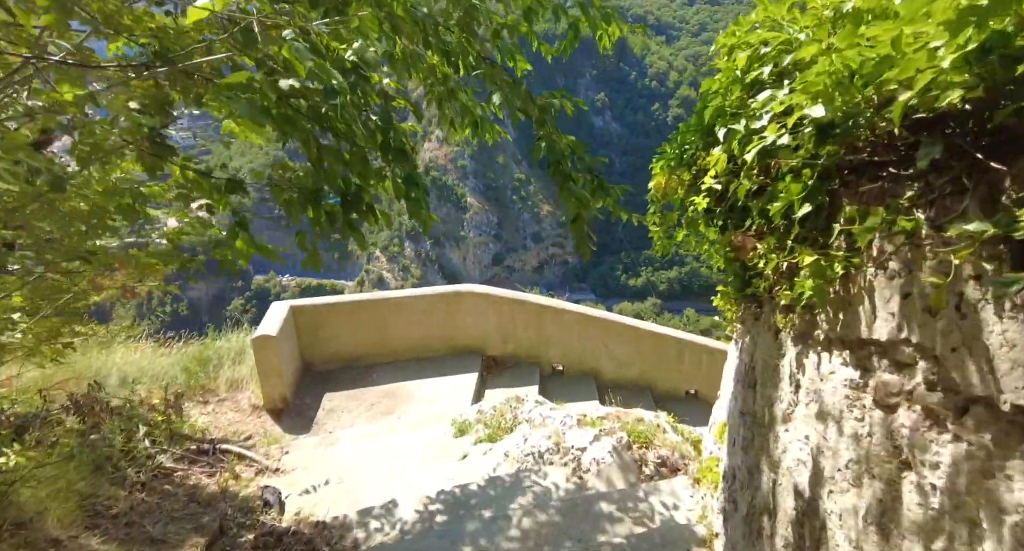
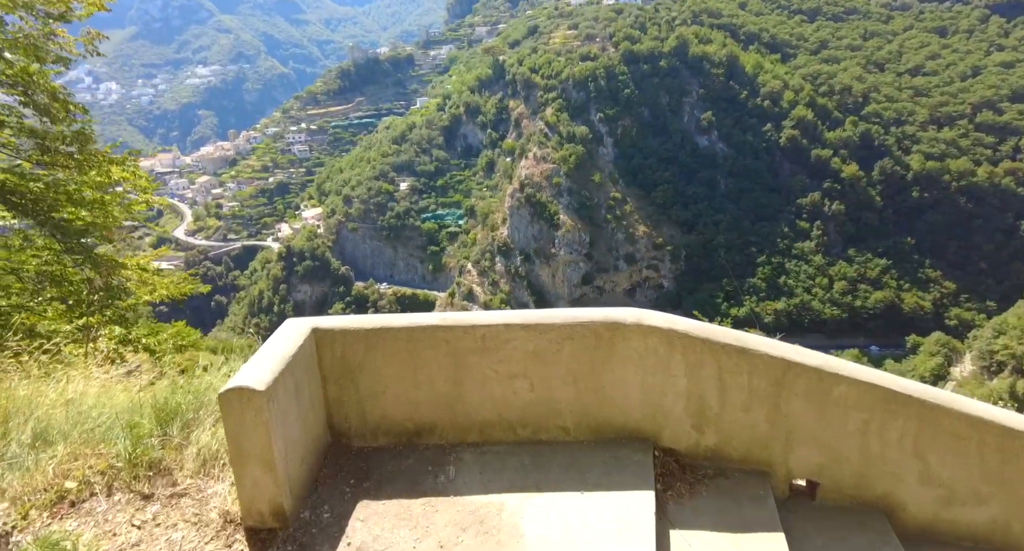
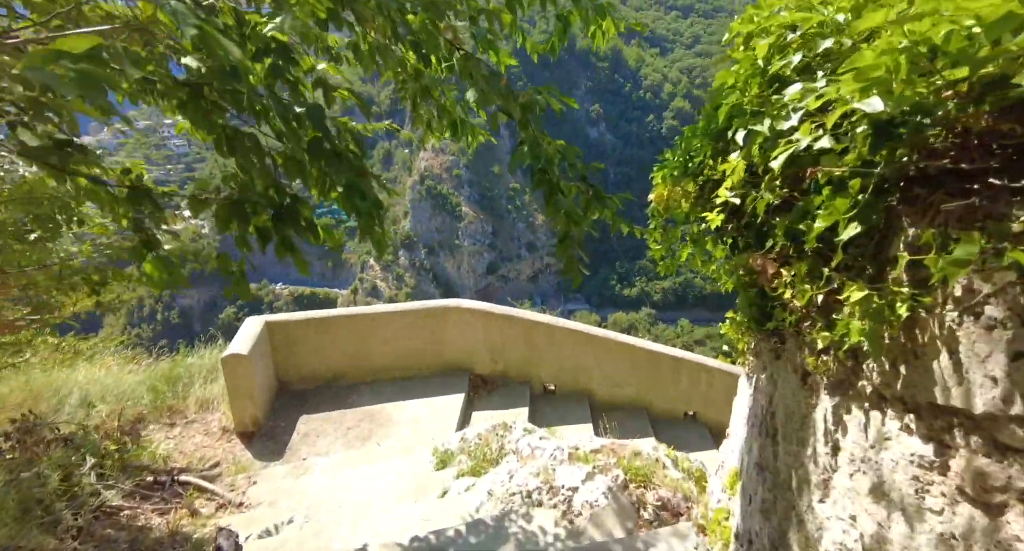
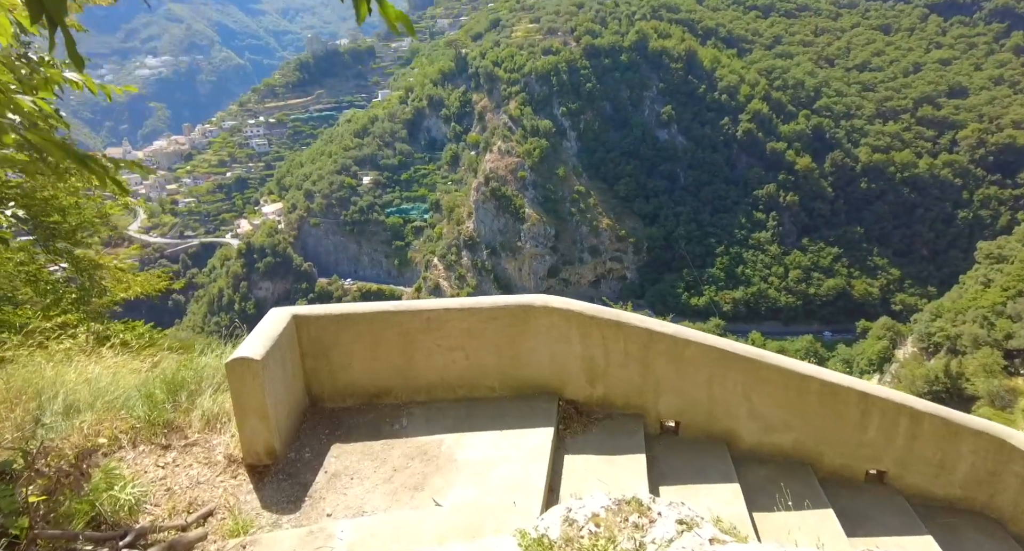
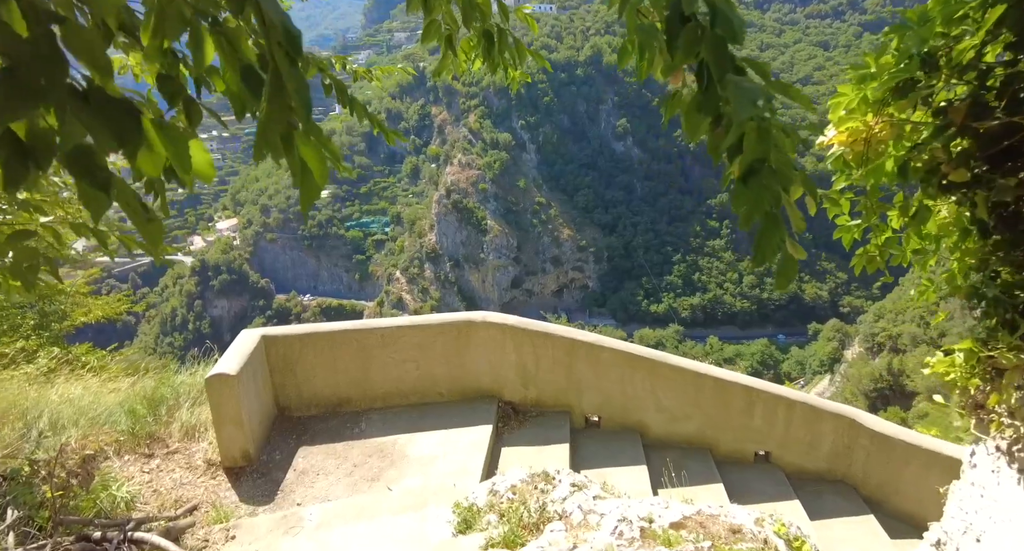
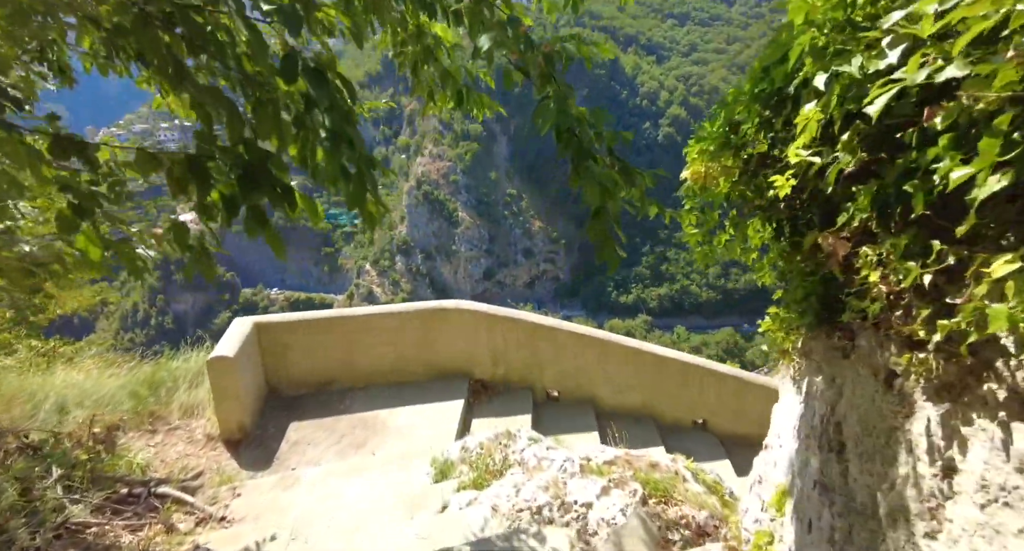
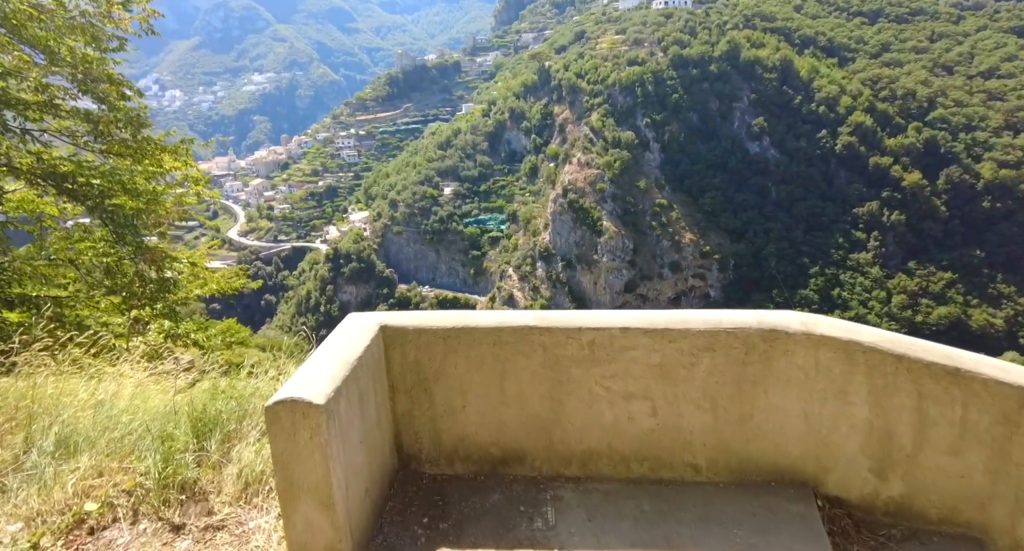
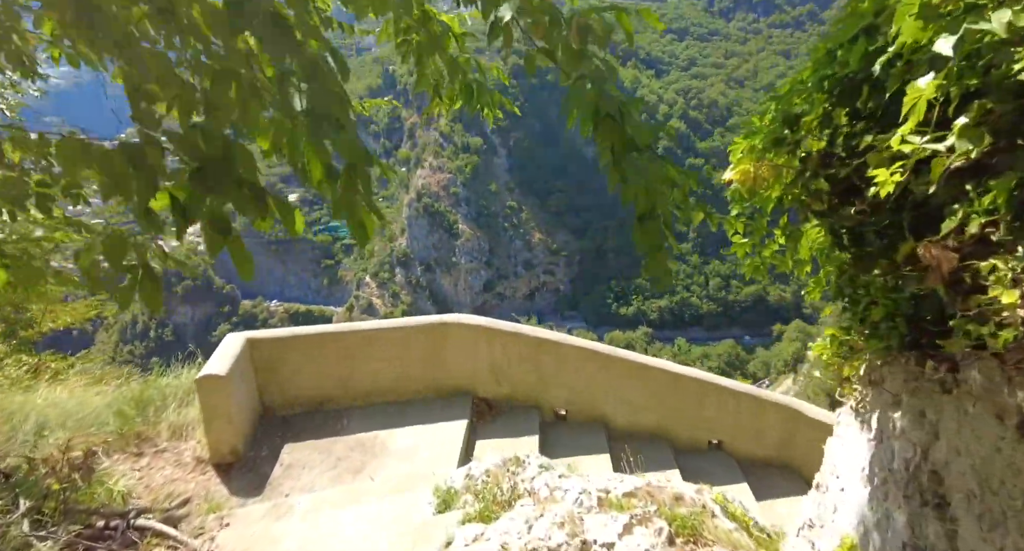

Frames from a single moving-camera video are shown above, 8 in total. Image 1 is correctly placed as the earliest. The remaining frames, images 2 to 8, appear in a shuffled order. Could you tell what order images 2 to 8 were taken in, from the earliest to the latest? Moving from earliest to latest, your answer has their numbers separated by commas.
3, 6, 8, 5, 4, 2, 7
